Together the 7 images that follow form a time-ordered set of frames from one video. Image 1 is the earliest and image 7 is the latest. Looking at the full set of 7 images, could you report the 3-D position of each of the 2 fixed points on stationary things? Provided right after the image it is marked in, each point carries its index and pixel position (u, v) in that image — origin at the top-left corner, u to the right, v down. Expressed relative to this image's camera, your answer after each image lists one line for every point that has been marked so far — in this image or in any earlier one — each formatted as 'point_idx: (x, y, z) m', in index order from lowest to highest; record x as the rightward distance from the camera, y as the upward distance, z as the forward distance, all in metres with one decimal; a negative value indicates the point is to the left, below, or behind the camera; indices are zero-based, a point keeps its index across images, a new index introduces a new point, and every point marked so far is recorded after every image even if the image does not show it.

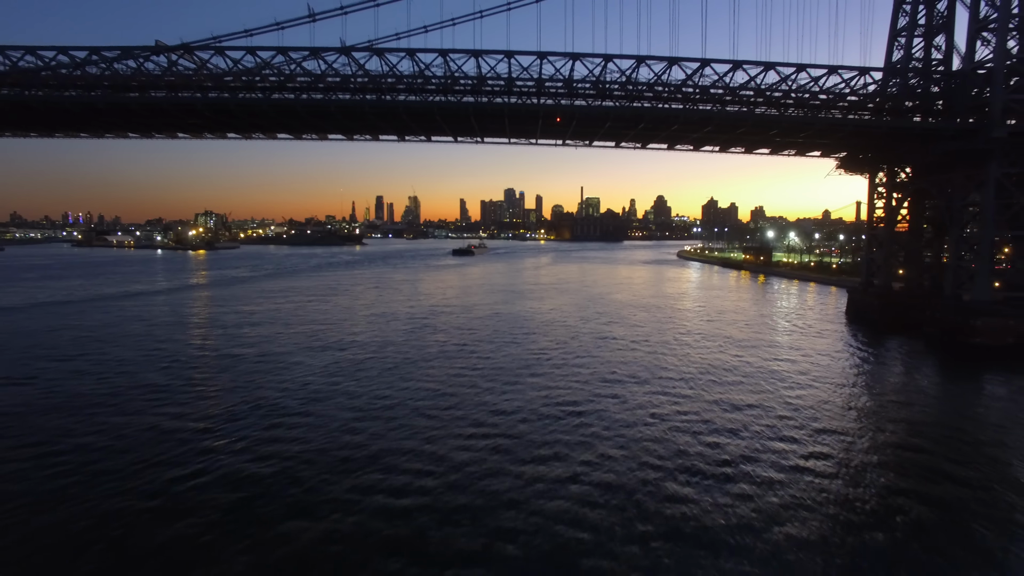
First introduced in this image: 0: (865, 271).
0: (+12.5, +0.6, +18.9) m
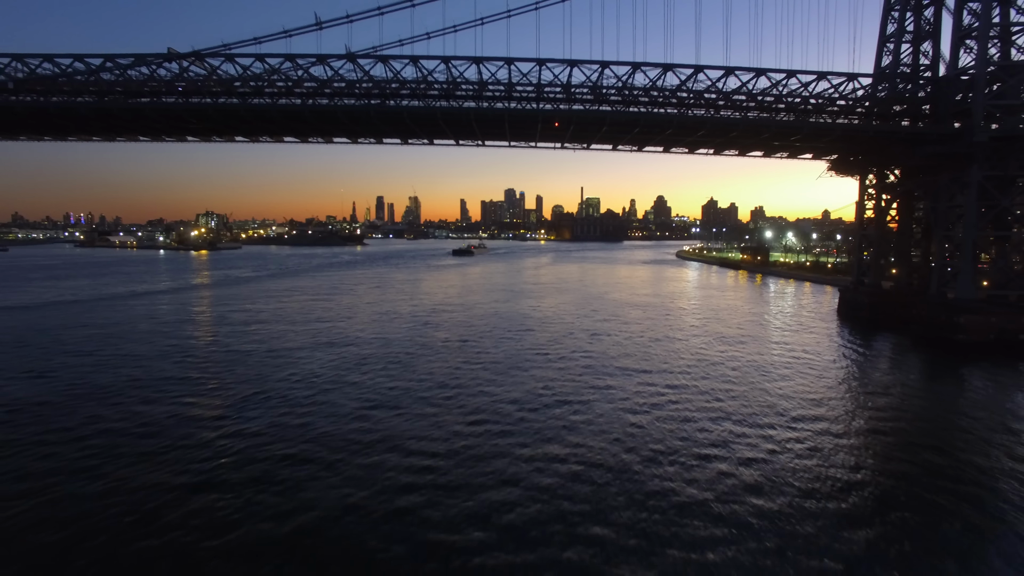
0: (+12.5, +0.6, +19.4) m
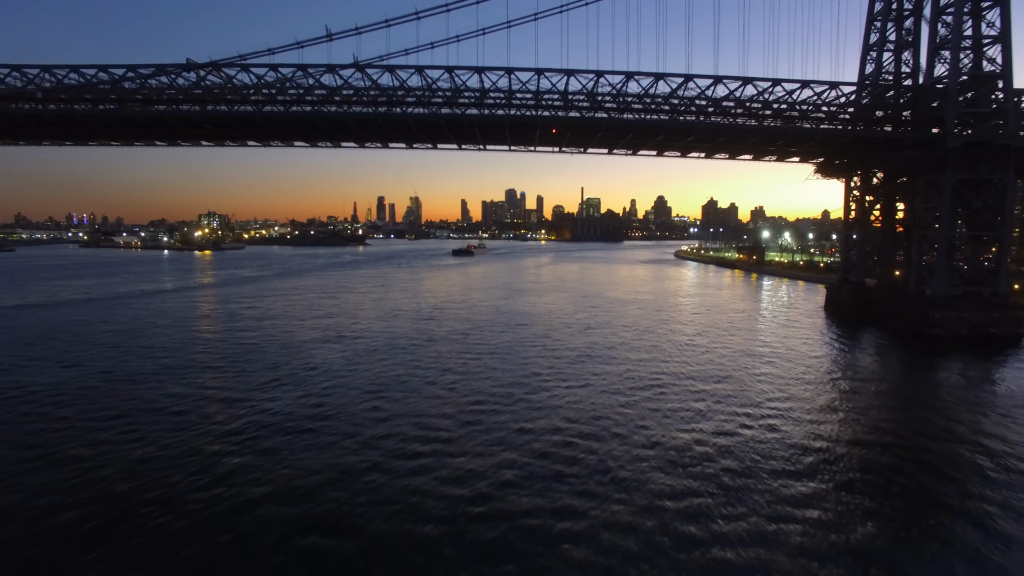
0: (+12.5, +0.7, +20.3) m
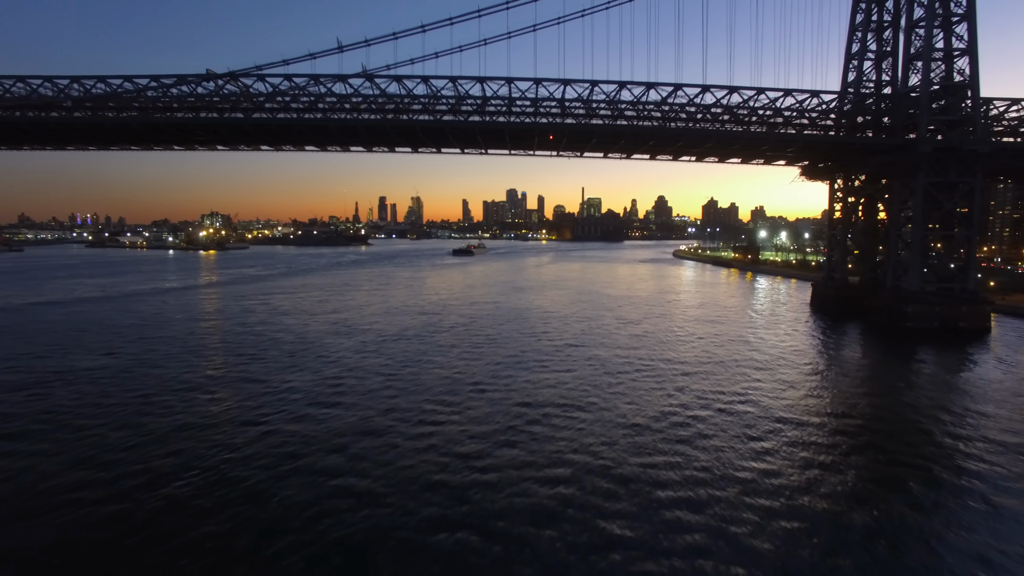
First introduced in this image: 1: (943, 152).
0: (+12.5, +0.8, +21.3) m
1: (+13.0, +4.1, +16.1) m
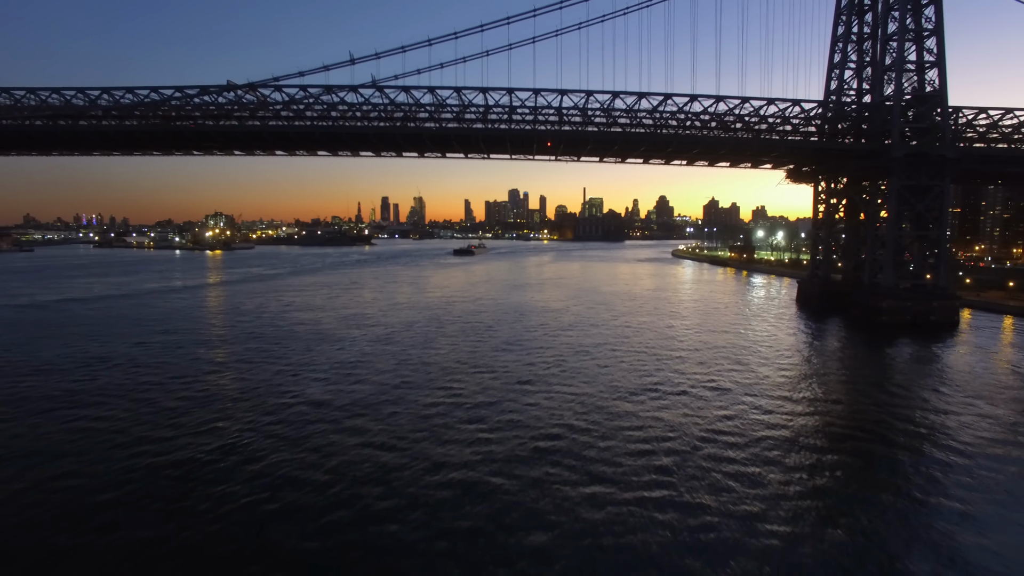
0: (+12.6, +0.9, +22.4) m
1: (+13.0, +4.2, +17.2) m
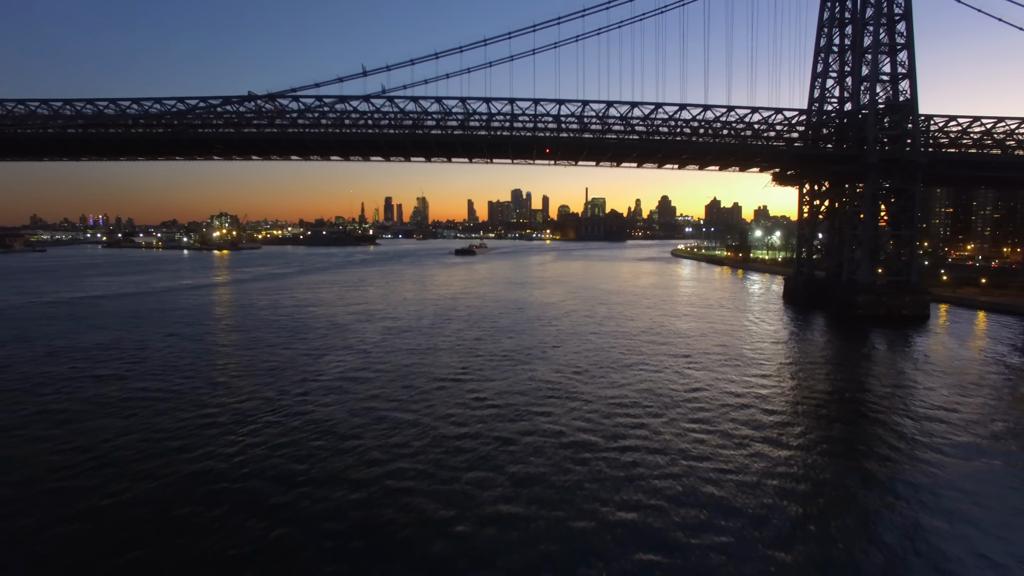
0: (+12.7, +1.1, +23.7) m
1: (+13.0, +4.4, +18.5) m
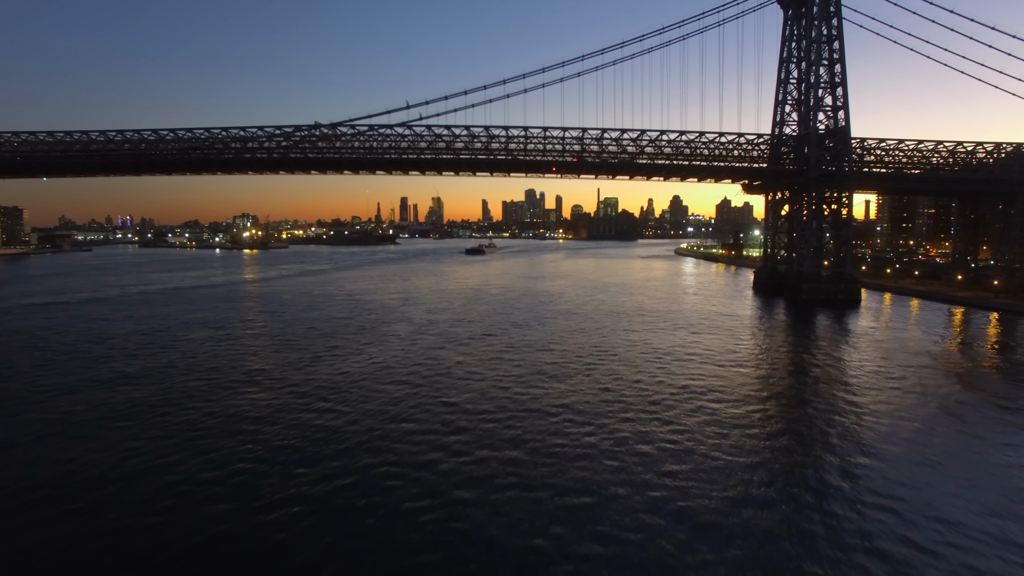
0: (+13.3, +1.5, +28.2) m
1: (+13.6, +4.8, +23.0) m
